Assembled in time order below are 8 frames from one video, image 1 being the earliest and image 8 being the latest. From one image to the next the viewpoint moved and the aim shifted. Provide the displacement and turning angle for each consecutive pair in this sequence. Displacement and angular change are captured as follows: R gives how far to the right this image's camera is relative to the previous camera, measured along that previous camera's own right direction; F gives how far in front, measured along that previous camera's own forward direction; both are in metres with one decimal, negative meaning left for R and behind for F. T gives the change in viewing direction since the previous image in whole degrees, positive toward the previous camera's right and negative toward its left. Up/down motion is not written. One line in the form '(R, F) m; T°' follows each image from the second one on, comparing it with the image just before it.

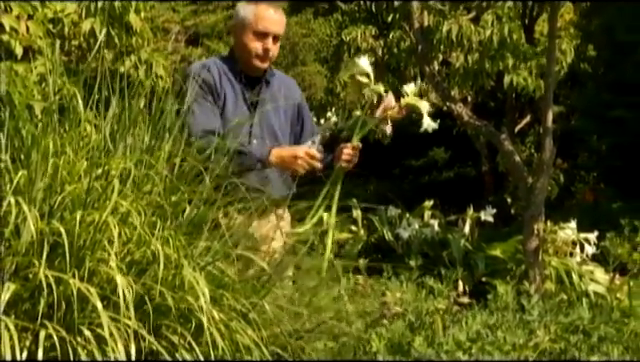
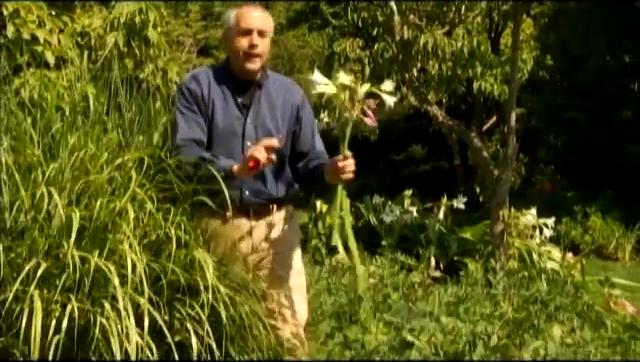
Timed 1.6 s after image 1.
(0.0, -0.6) m; 0°
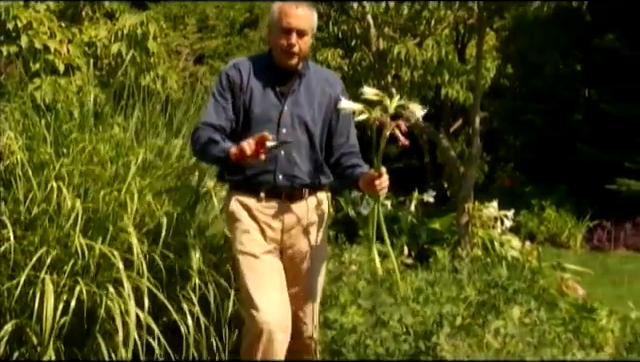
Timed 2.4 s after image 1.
(0.0, -0.5) m; +1°
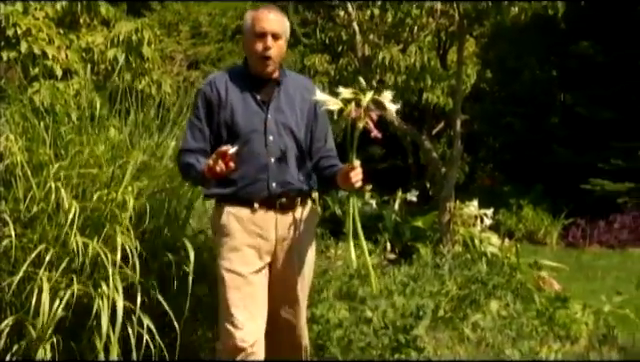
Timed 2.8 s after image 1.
(0.0, -0.2) m; +1°
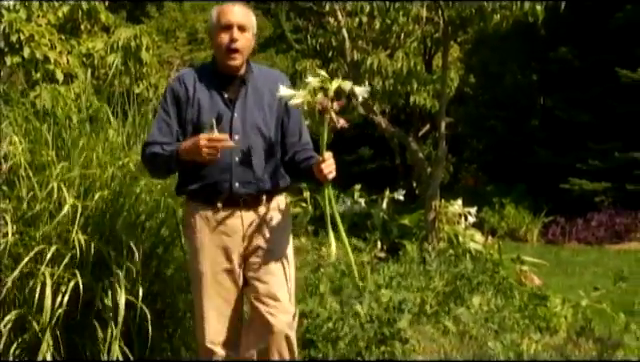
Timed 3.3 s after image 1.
(0.0, -0.2) m; 0°
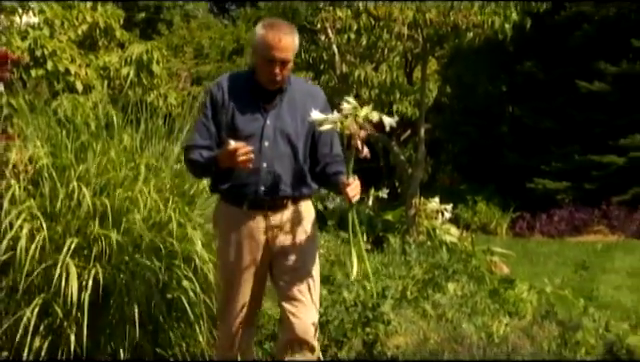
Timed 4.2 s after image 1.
(0.0, -0.6) m; 0°
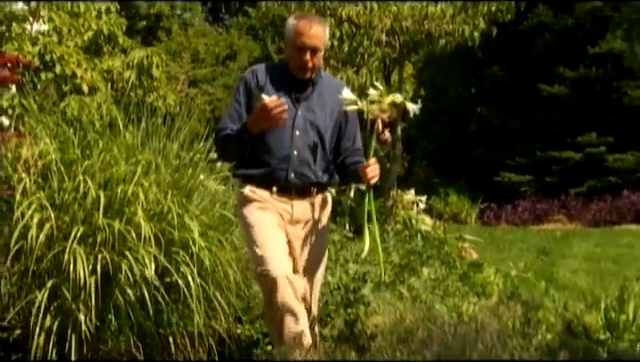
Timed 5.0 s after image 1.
(0.0, -0.5) m; +1°
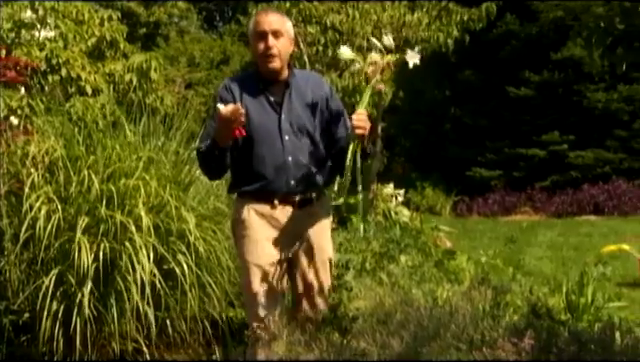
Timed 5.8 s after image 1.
(0.0, -0.5) m; +1°
